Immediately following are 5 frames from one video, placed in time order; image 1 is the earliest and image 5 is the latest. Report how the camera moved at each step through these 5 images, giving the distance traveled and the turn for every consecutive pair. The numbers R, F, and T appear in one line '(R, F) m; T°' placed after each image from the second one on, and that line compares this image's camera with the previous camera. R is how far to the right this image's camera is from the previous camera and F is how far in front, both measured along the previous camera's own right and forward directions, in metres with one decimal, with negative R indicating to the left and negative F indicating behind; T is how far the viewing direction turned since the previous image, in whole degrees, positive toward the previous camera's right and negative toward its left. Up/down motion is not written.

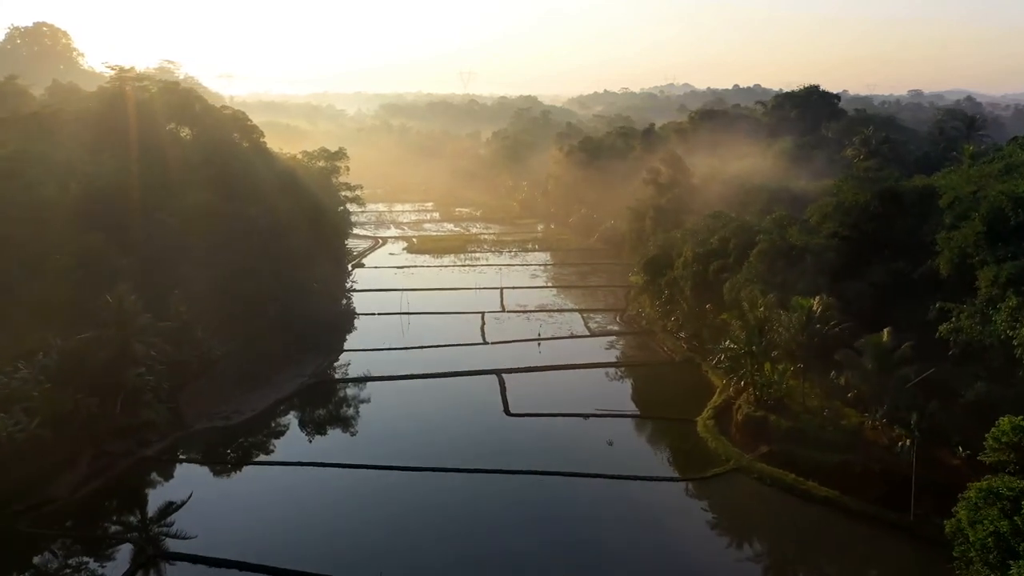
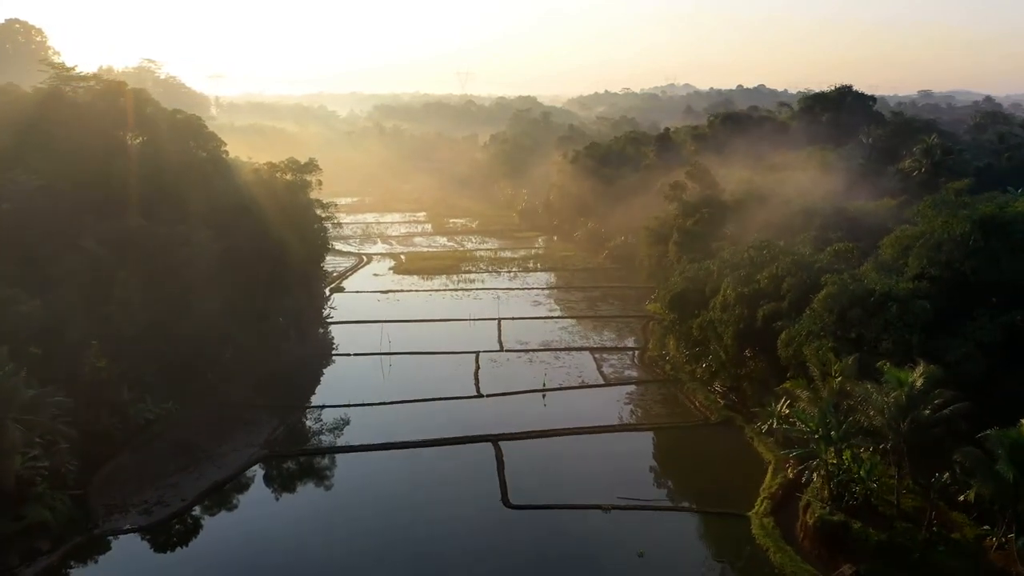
(0.0, +4.3) m; 0°
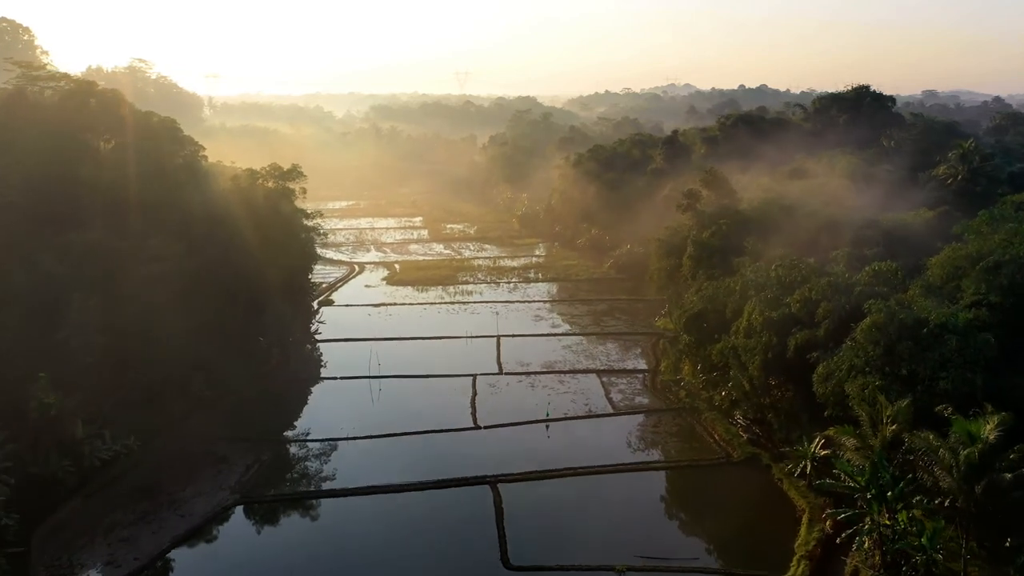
(0.0, +1.9) m; 0°
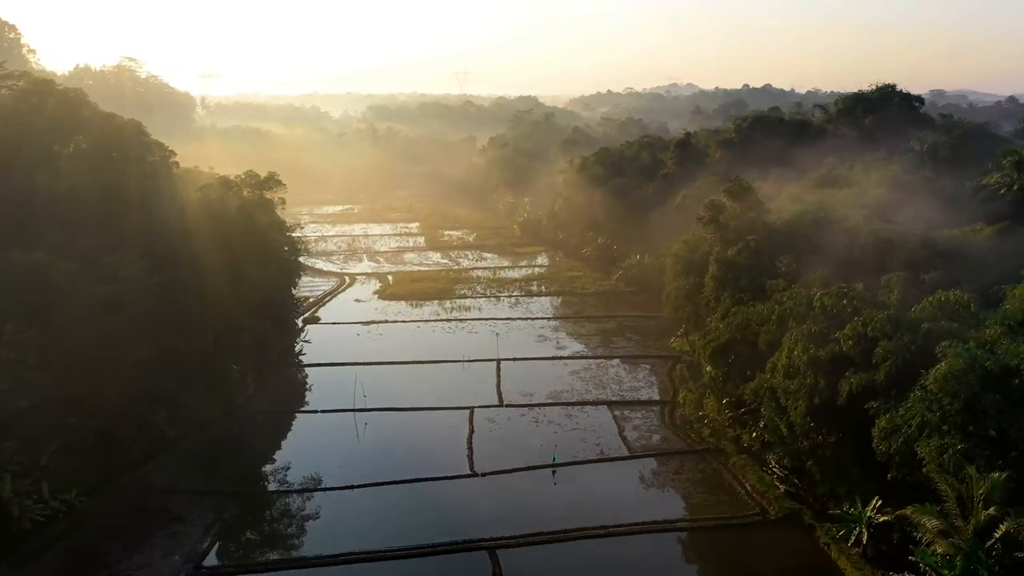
(0.0, +2.4) m; 0°
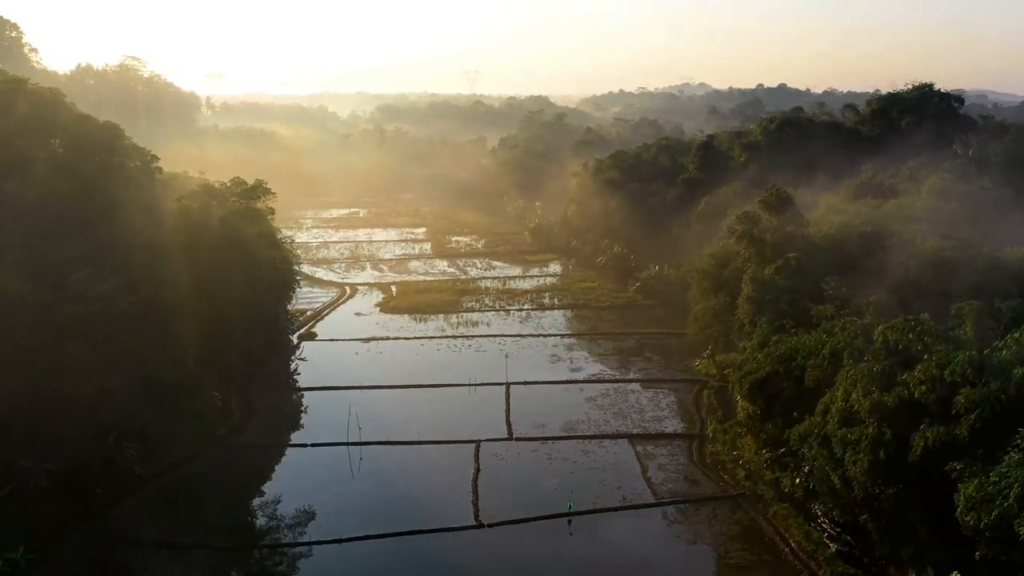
(0.0, +2.0) m; -1°
